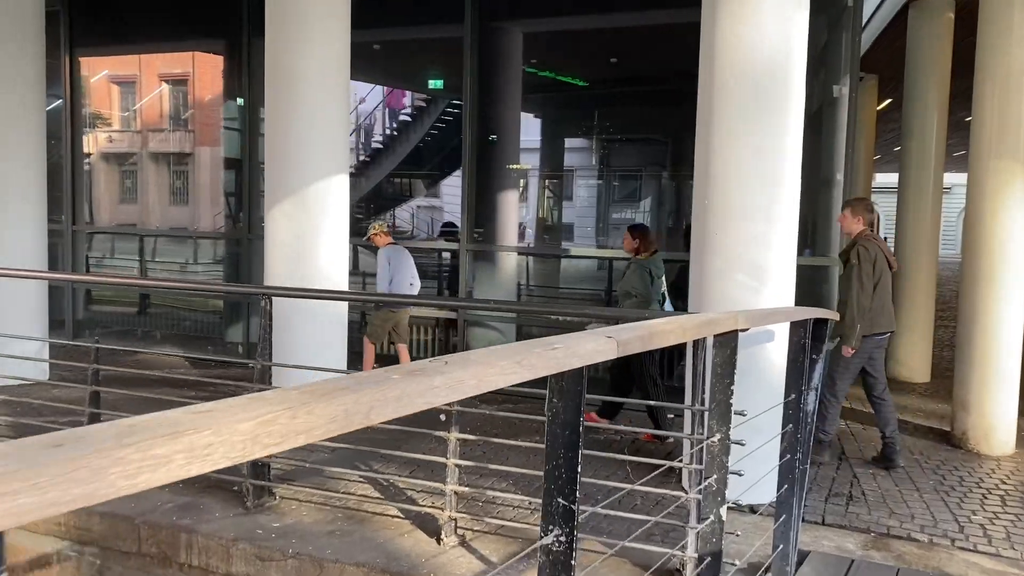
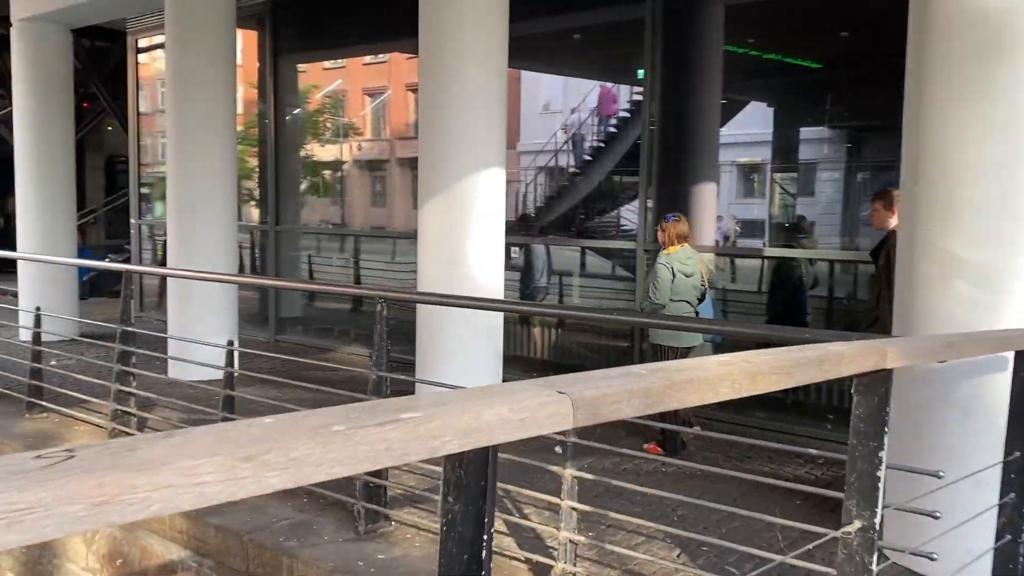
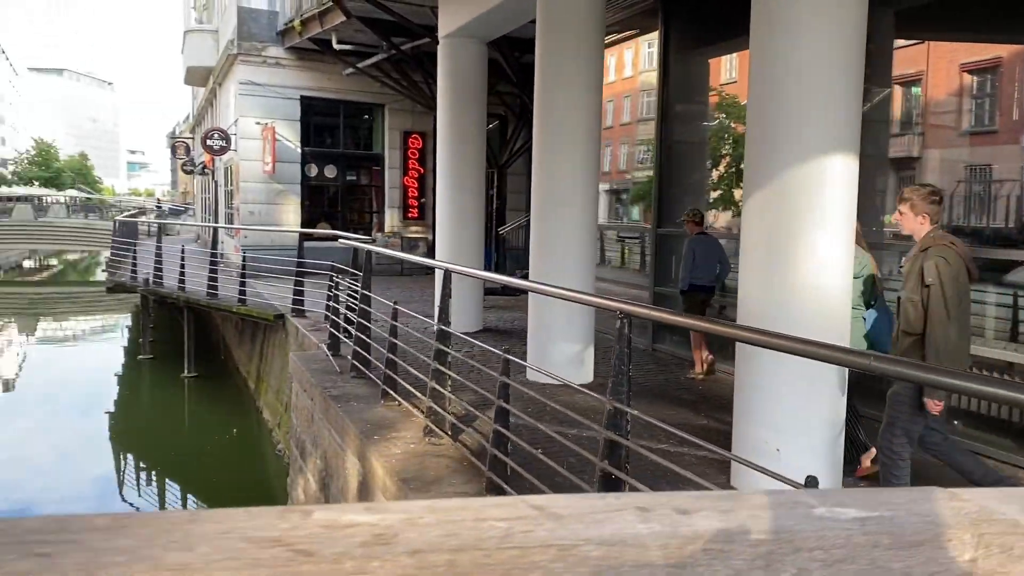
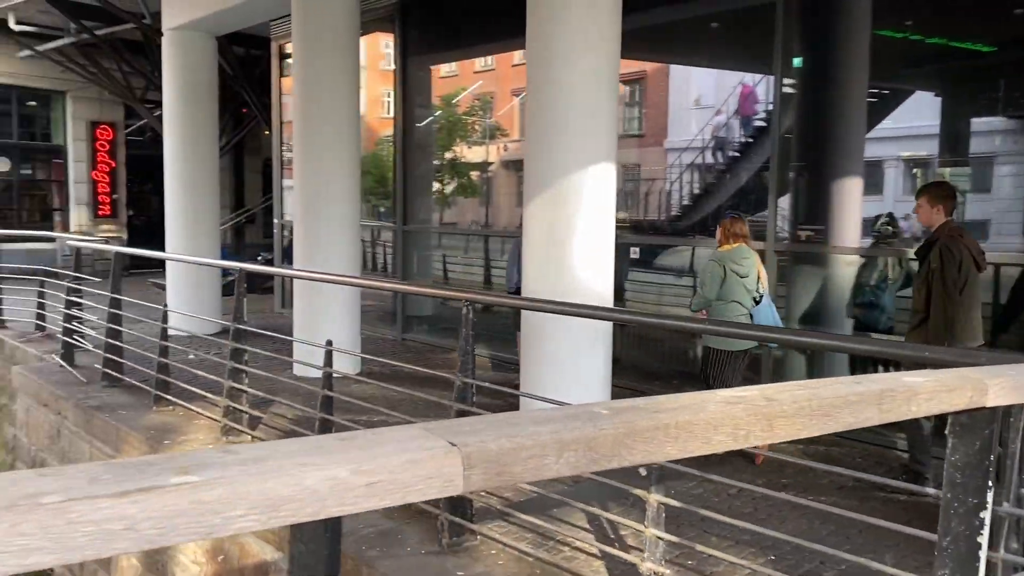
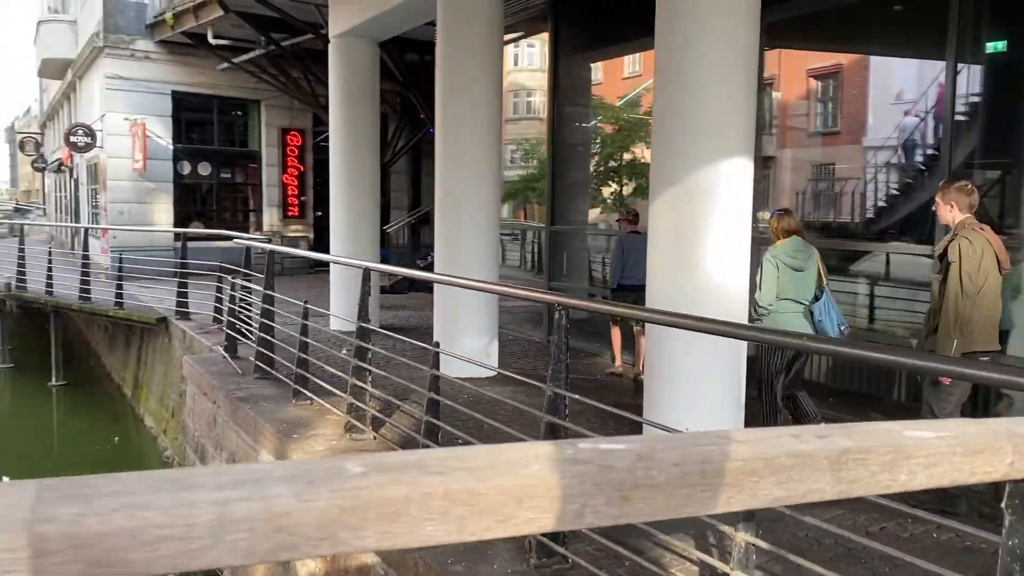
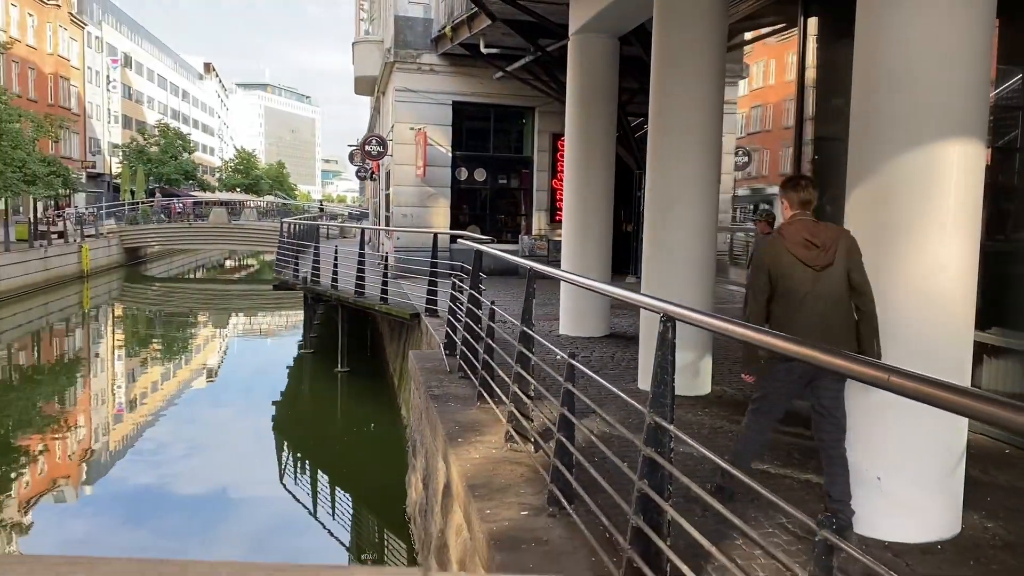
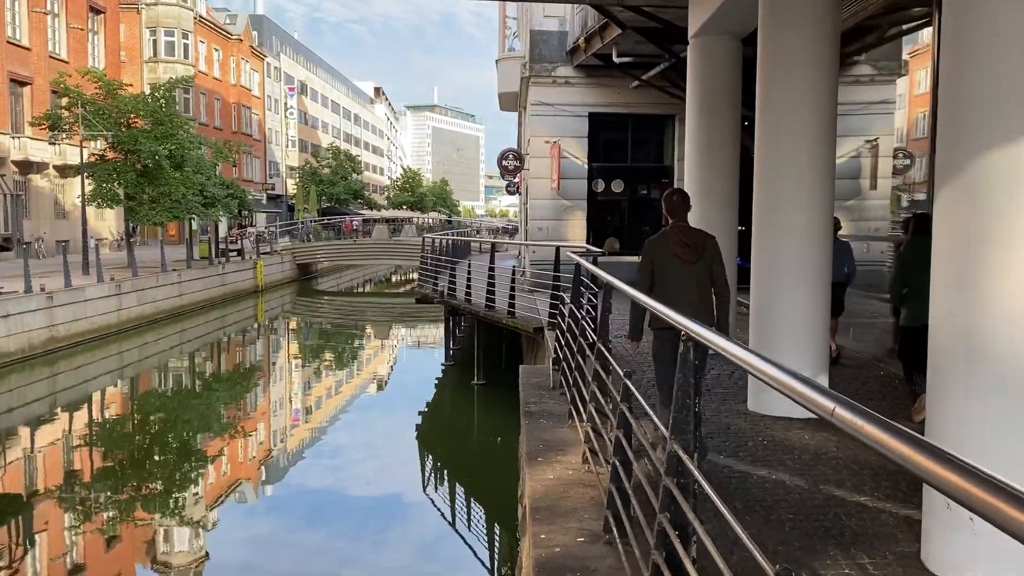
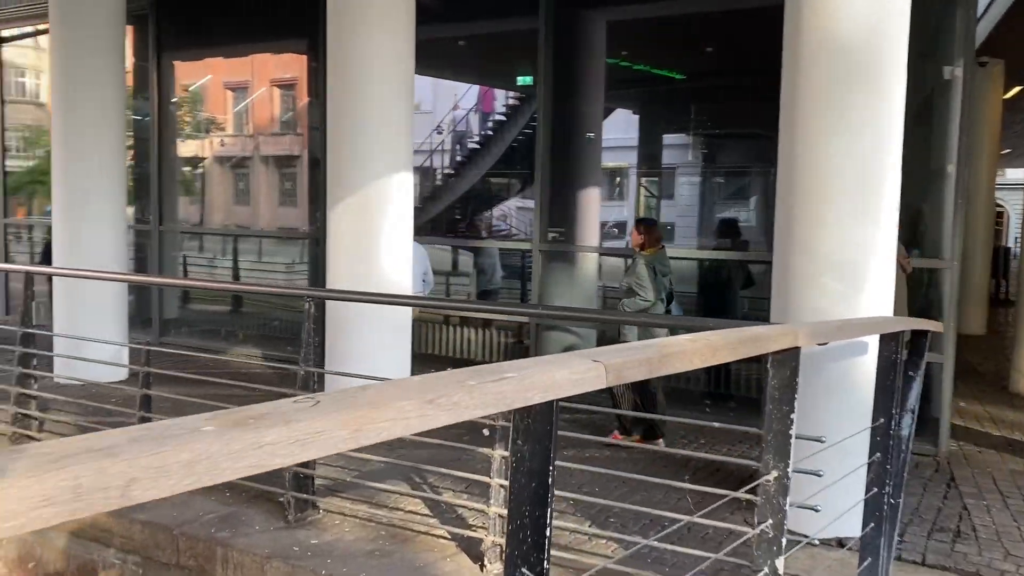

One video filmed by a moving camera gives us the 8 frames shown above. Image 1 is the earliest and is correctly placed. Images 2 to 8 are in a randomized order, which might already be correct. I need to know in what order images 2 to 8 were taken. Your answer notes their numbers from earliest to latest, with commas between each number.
8, 2, 4, 5, 3, 6, 7
